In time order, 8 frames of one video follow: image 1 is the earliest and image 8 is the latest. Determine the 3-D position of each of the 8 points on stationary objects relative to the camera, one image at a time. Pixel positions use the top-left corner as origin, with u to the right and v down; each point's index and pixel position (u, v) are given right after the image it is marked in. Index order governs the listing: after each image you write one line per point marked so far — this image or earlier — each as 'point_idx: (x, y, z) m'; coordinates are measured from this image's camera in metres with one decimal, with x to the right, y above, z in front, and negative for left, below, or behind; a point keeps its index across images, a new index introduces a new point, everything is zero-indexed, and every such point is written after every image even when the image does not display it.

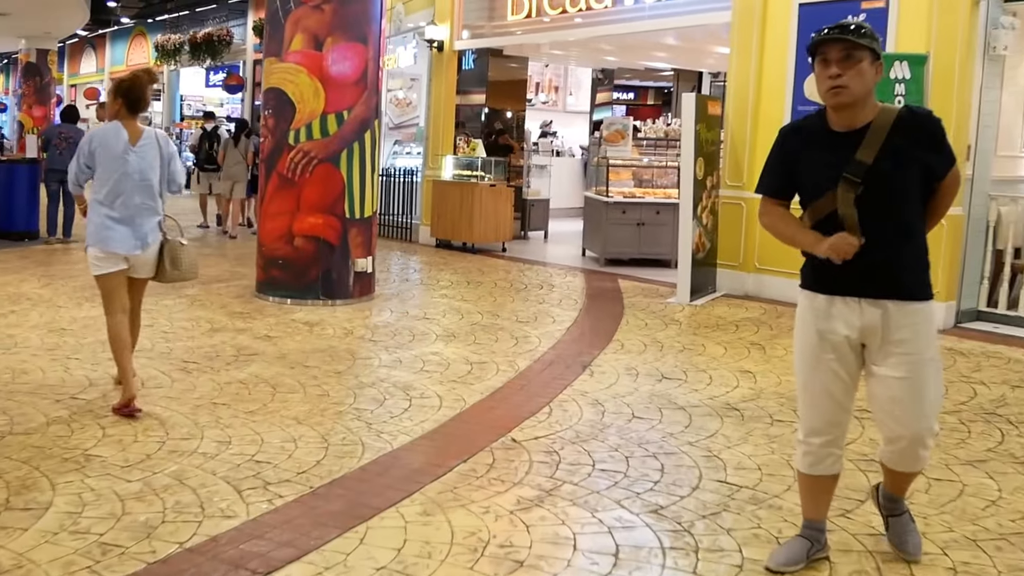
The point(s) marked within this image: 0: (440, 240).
0: (-0.4, +0.3, +9.4) m
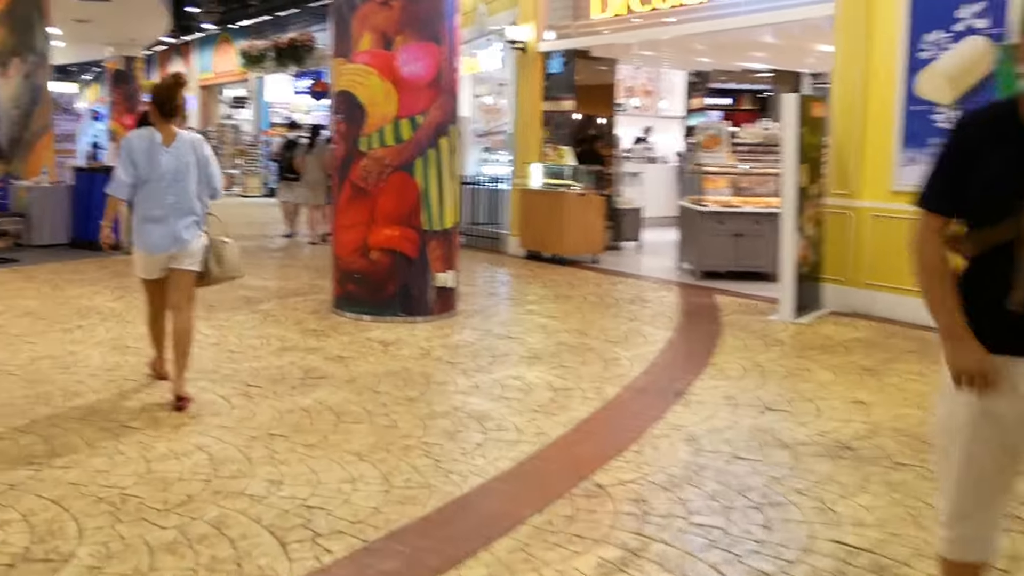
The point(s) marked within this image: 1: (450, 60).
0: (+0.1, +0.2, +9.0) m
1: (-0.2, +0.9, +5.8) m
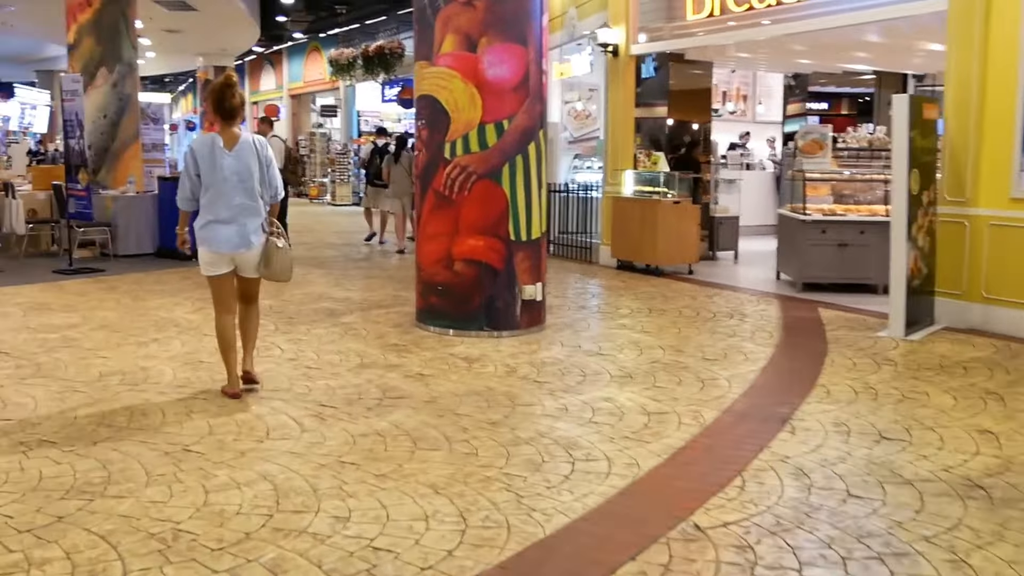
0: (+0.7, +0.2, +8.7) m
1: (+0.1, +0.8, +5.5) m
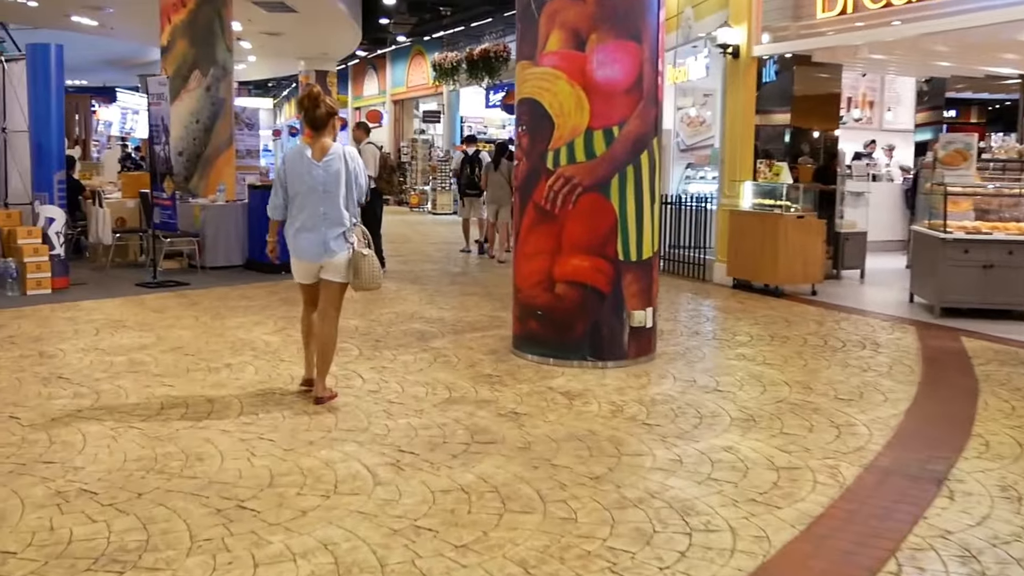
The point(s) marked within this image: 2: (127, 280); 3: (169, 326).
0: (+1.2, 0.0, +8.1) m
1: (+0.5, +0.8, +4.9) m
2: (-2.4, 0.0, +9.1) m
3: (-1.5, -0.2, +6.5) m
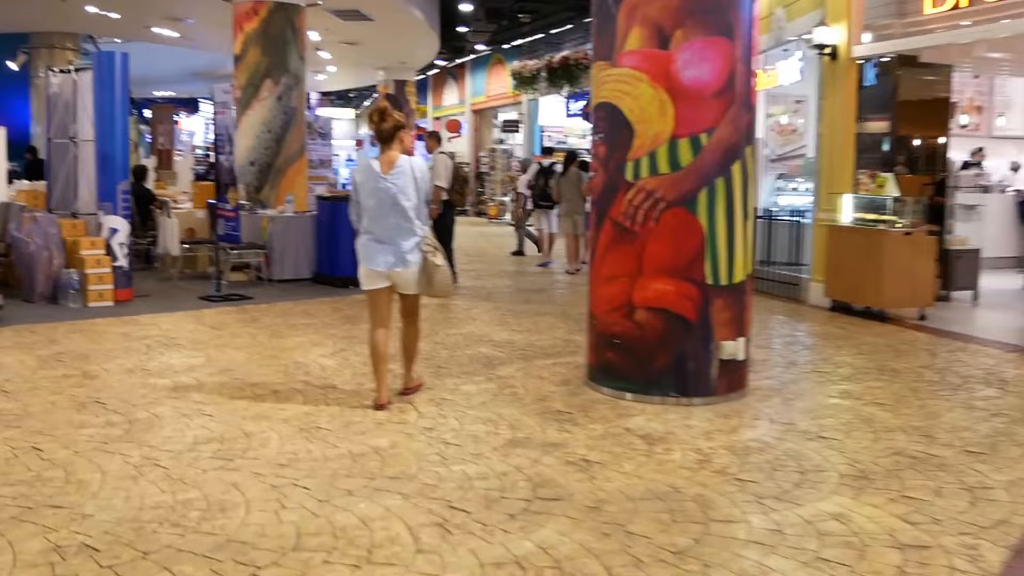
0: (+1.6, -0.1, +7.5) m
1: (+0.7, +0.7, +4.4) m
2: (-1.9, 0.0, +8.6) m
3: (-1.2, -0.2, +6.1) m
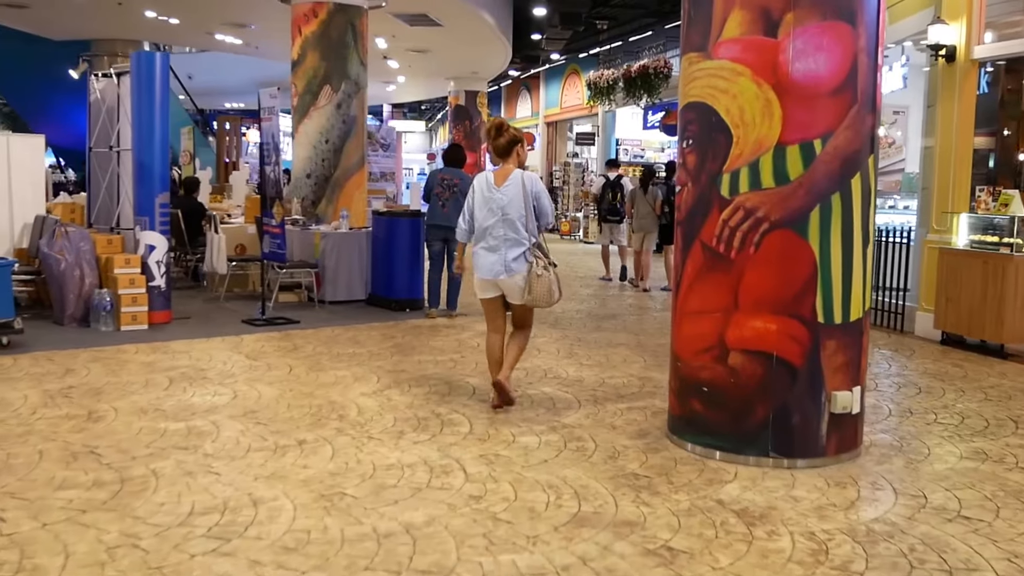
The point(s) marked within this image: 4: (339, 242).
0: (+2.0, -0.2, +6.6) m
1: (+0.9, +0.6, +3.6) m
2: (-1.5, -0.1, +8.0) m
3: (-0.9, -0.3, +5.4) m
4: (-1.0, +0.3, +8.6) m
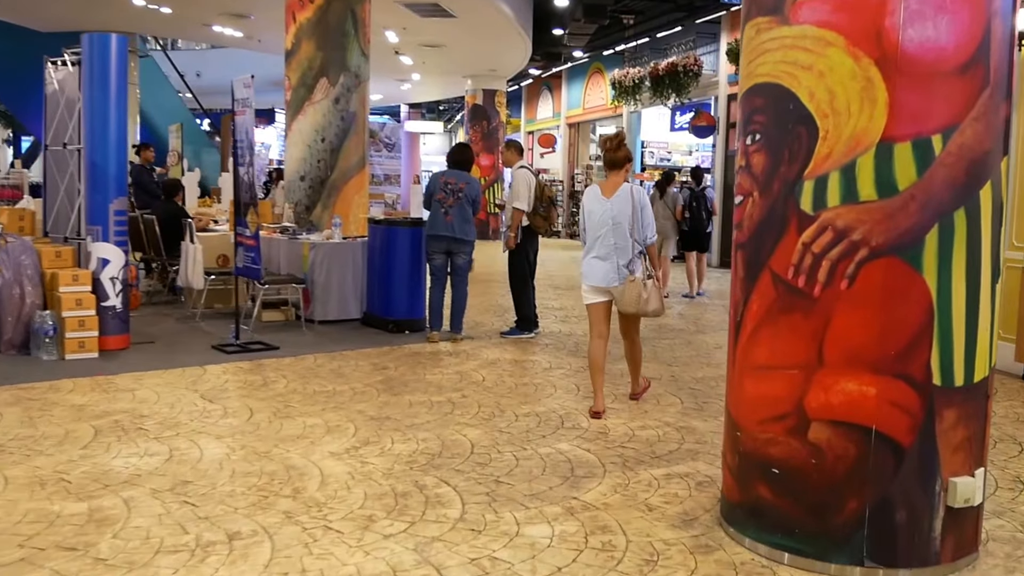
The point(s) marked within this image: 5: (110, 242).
0: (+2.0, -0.3, +5.6) m
1: (+0.9, +0.5, +2.6) m
2: (-1.5, -0.2, +7.0) m
3: (-0.9, -0.4, +4.4) m
4: (-0.9, +0.2, +7.6) m
5: (-1.7, +0.2, +6.3) m
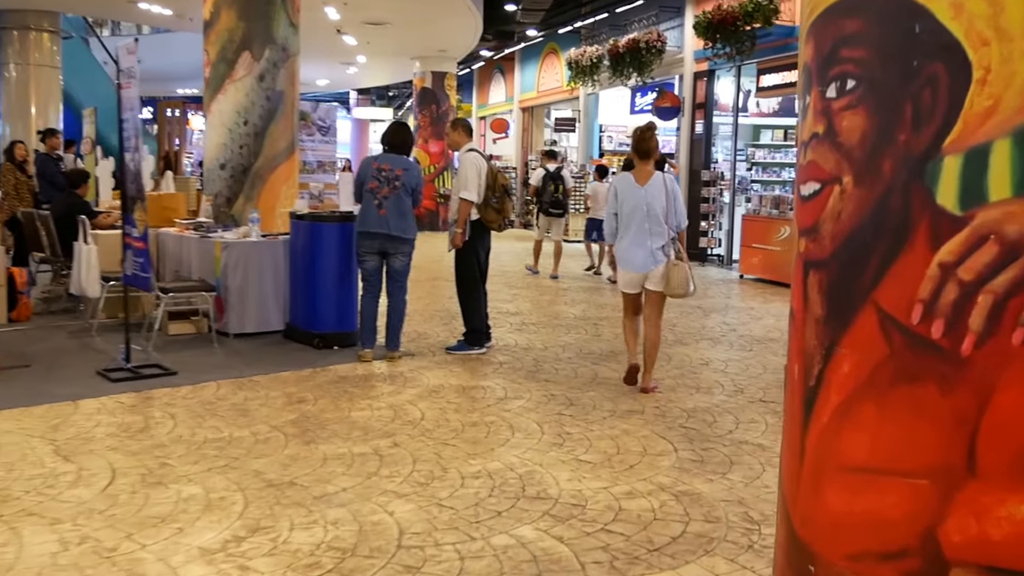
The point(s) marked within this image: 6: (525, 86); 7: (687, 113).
0: (+1.8, -0.3, +4.6) m
1: (+0.8, +0.4, +1.5) m
2: (-1.7, -0.3, +5.8) m
3: (-1.0, -0.5, +3.3) m
4: (-1.2, +0.1, +6.5) m
5: (-1.9, +0.1, +5.2) m
6: (+0.2, +2.7, +19.2) m
7: (+1.6, +1.6, +13.6) m
